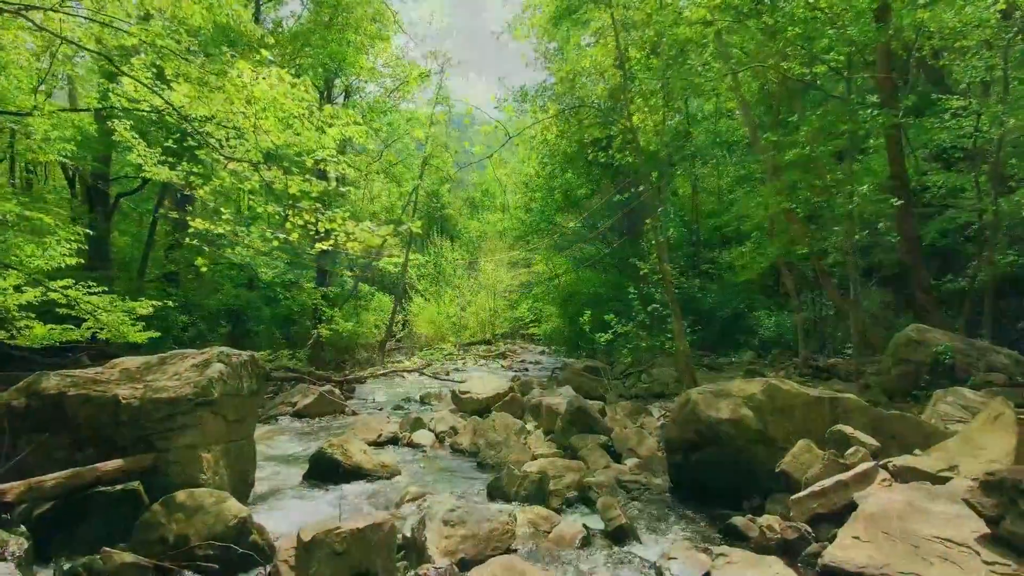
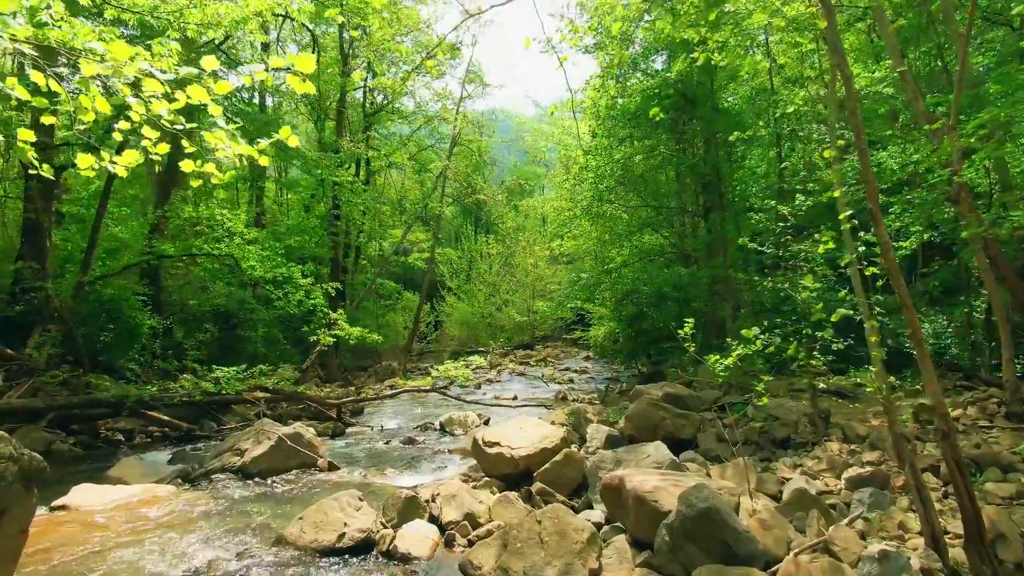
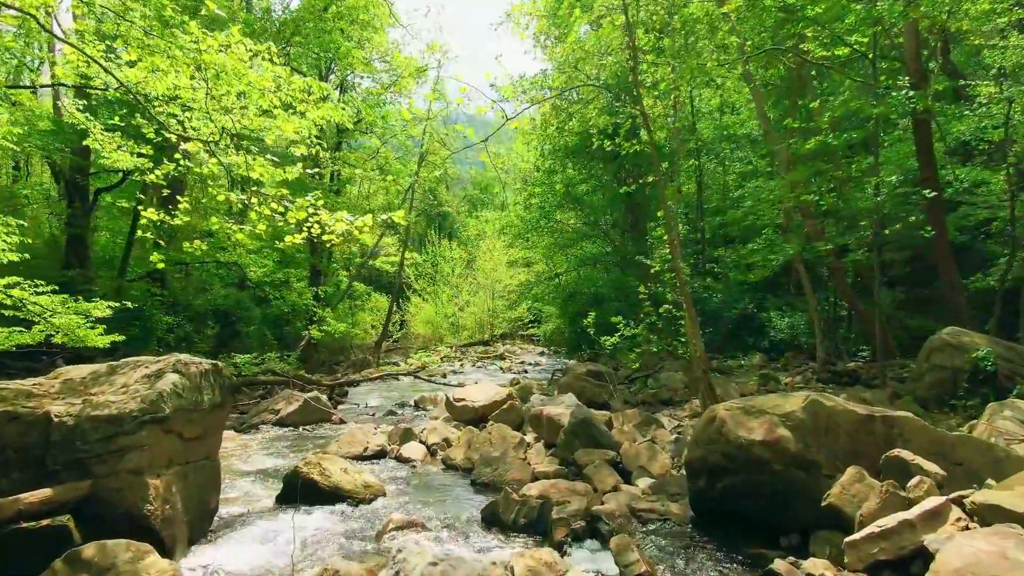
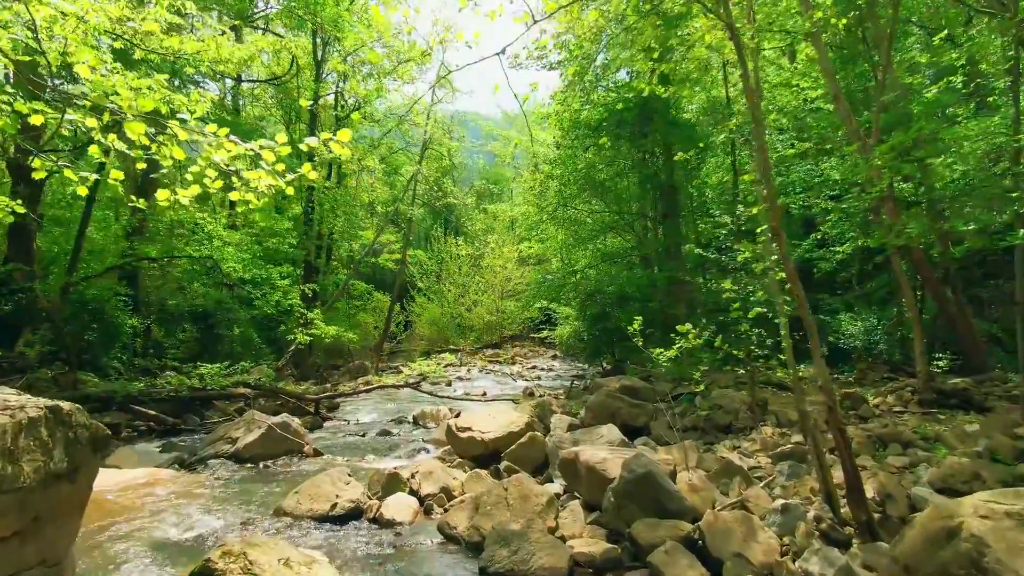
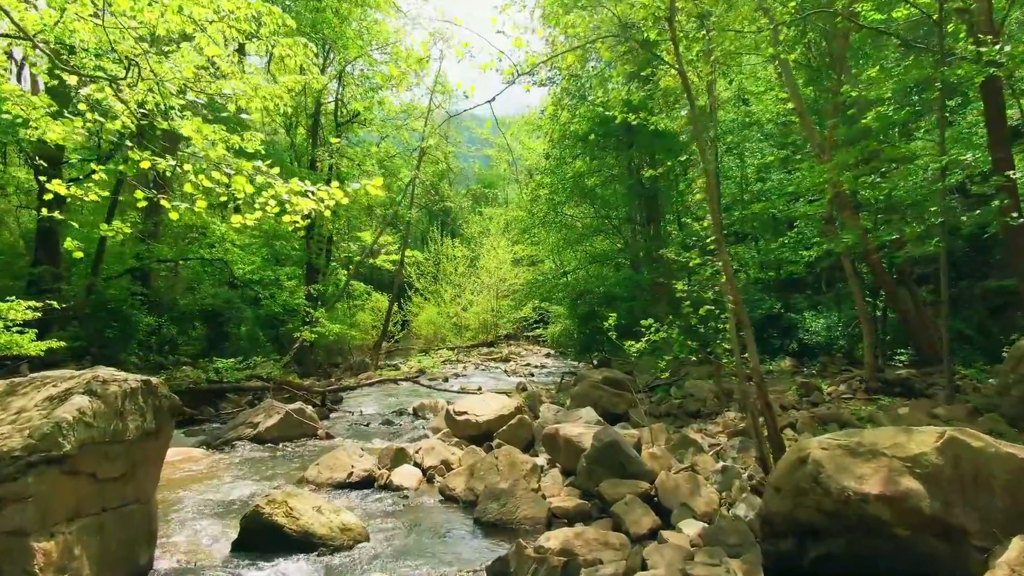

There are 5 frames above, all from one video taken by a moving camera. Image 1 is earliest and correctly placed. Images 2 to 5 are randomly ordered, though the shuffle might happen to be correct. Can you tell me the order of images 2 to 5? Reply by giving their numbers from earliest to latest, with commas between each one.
3, 5, 4, 2
